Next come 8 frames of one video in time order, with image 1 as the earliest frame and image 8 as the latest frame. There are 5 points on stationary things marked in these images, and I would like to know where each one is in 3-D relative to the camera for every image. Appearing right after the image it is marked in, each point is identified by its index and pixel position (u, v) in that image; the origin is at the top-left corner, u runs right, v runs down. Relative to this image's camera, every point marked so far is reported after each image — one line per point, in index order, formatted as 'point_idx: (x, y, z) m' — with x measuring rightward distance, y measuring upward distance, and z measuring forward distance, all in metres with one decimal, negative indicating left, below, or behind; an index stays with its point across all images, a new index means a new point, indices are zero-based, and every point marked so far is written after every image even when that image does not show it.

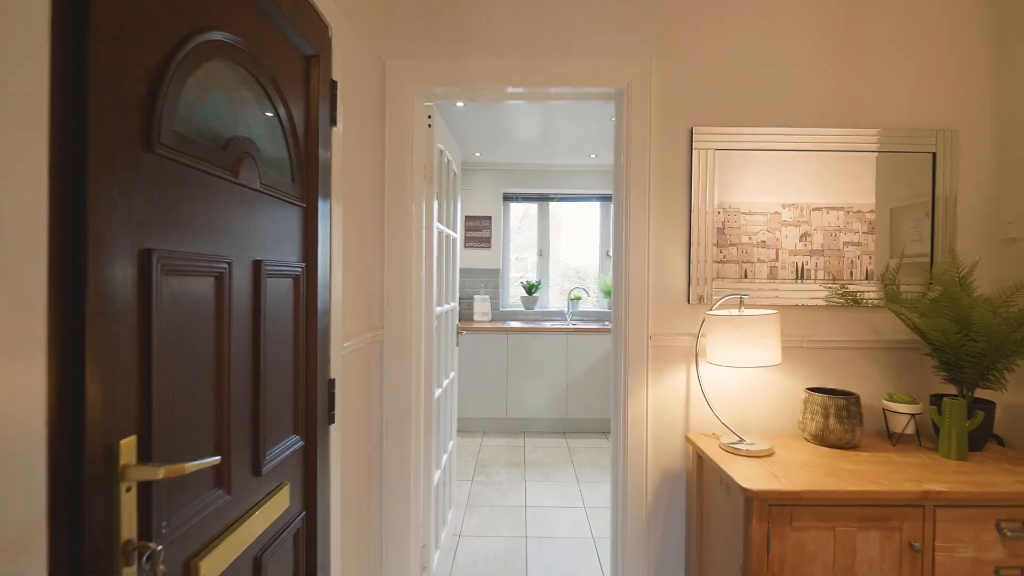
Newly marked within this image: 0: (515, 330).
0: (0.0, -0.4, +4.3) m
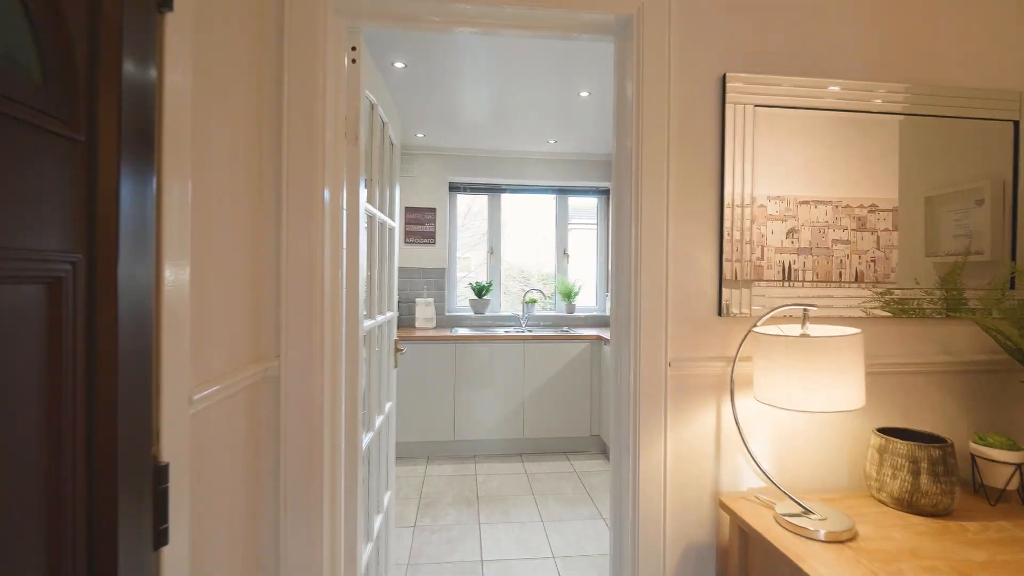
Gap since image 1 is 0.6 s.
0: (-0.3, -0.4, +3.8) m
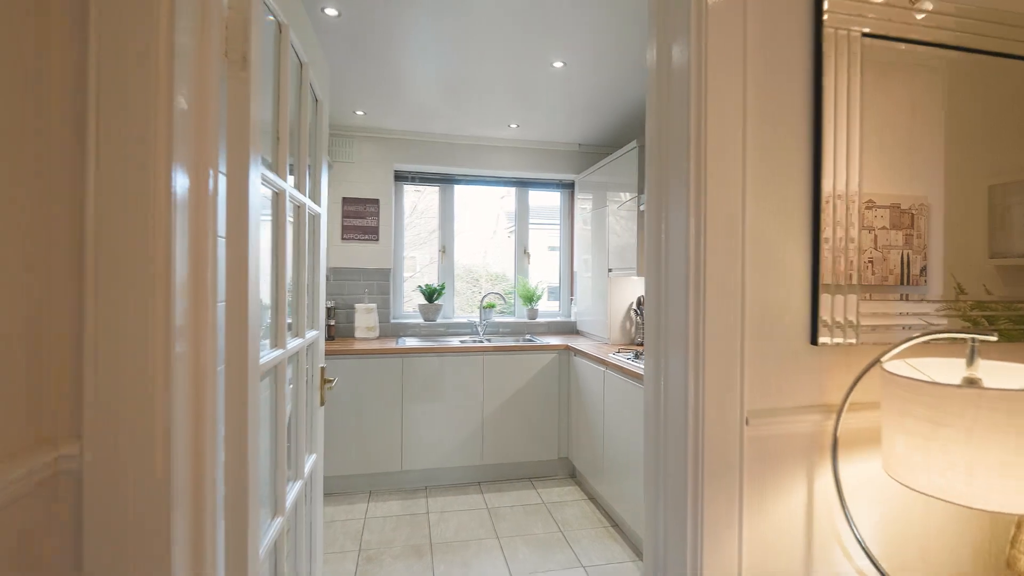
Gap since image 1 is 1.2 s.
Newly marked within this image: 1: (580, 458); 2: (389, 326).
0: (-0.6, -0.4, +3.3) m
1: (+0.4, -1.1, +3.2) m
2: (-0.9, -0.3, +3.8) m
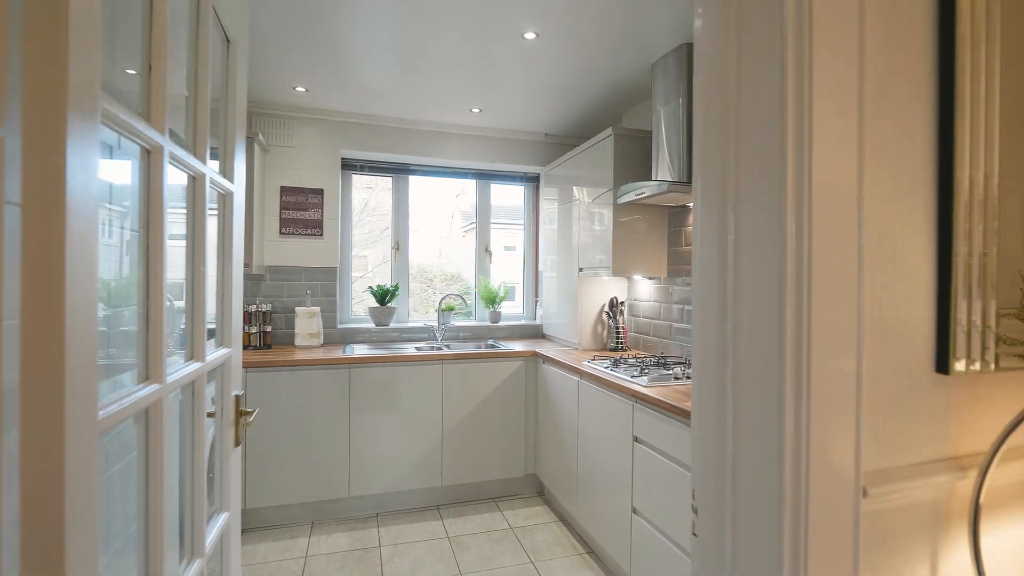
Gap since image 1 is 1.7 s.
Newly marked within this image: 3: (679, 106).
0: (-0.8, -0.4, +2.9) m
1: (+0.2, -1.1, +3.0) m
2: (-1.2, -0.3, +3.4) m
3: (+0.8, +0.8, +2.3) m
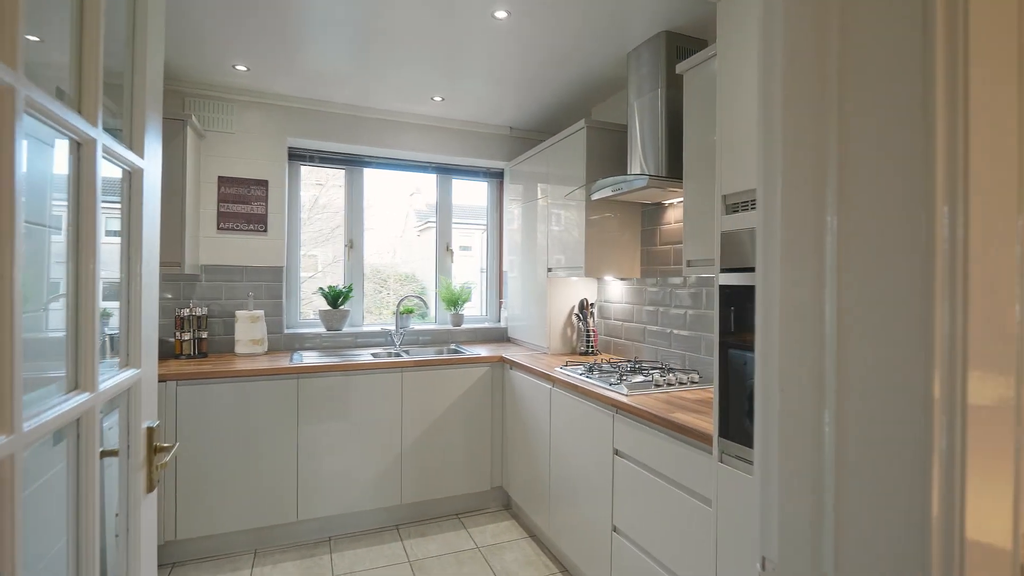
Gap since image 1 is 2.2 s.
0: (-1.0, -0.4, +2.6) m
1: (0.0, -1.1, +2.8) m
2: (-1.4, -0.3, +3.1) m
3: (+0.6, +0.8, +2.2) m
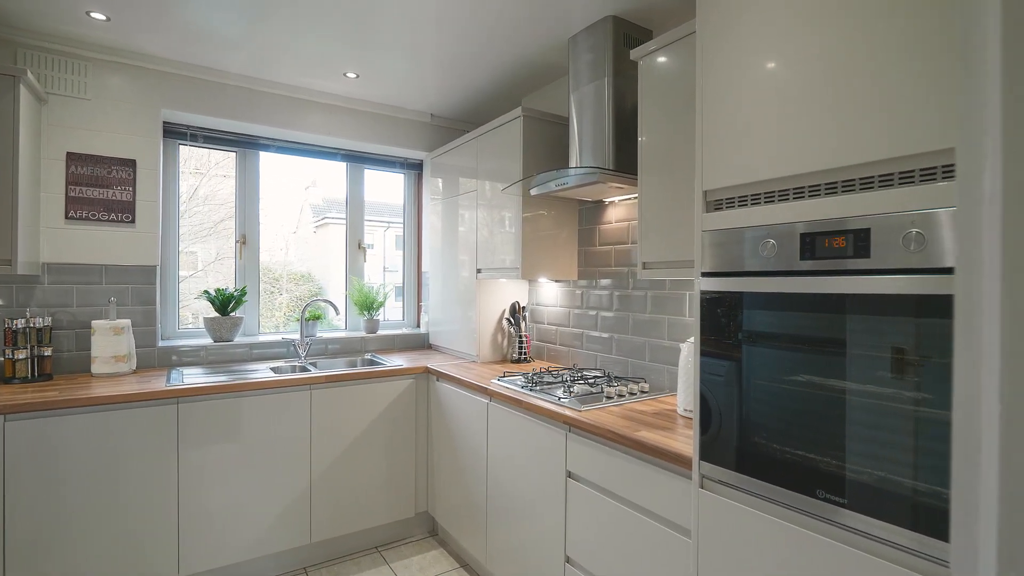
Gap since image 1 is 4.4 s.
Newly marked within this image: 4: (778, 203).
0: (-1.3, -0.4, +2.2) m
1: (-0.3, -1.1, +2.5) m
2: (-1.8, -0.3, +2.6) m
3: (+0.4, +0.8, +2.1) m
4: (+0.6, +0.2, +1.1) m
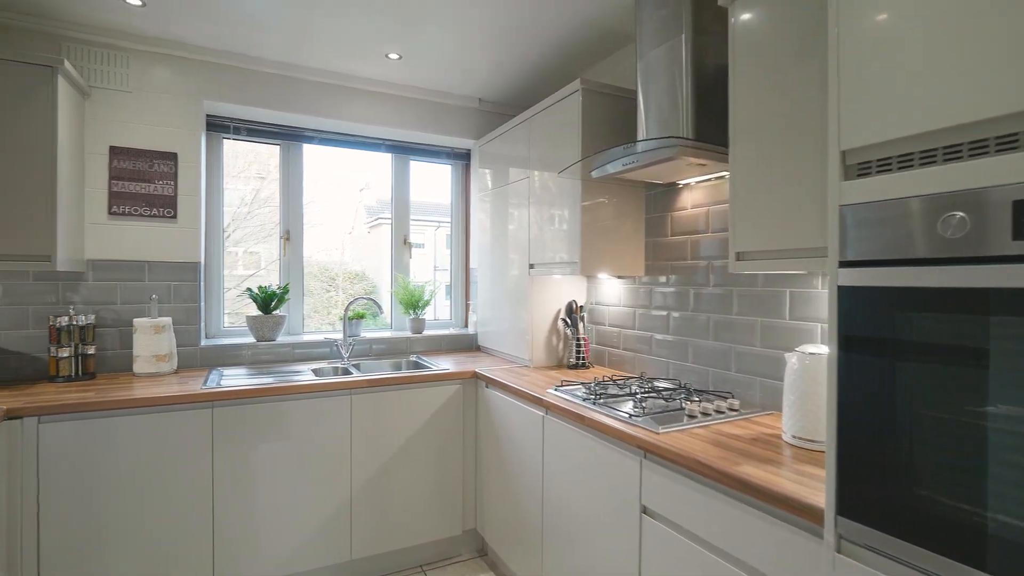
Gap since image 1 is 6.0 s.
0: (-1.1, -0.4, +2.1) m
1: (-0.1, -1.1, +2.3) m
2: (-1.5, -0.3, +2.5) m
3: (+0.6, +0.8, +1.8) m
4: (+0.7, +0.2, +0.8) m
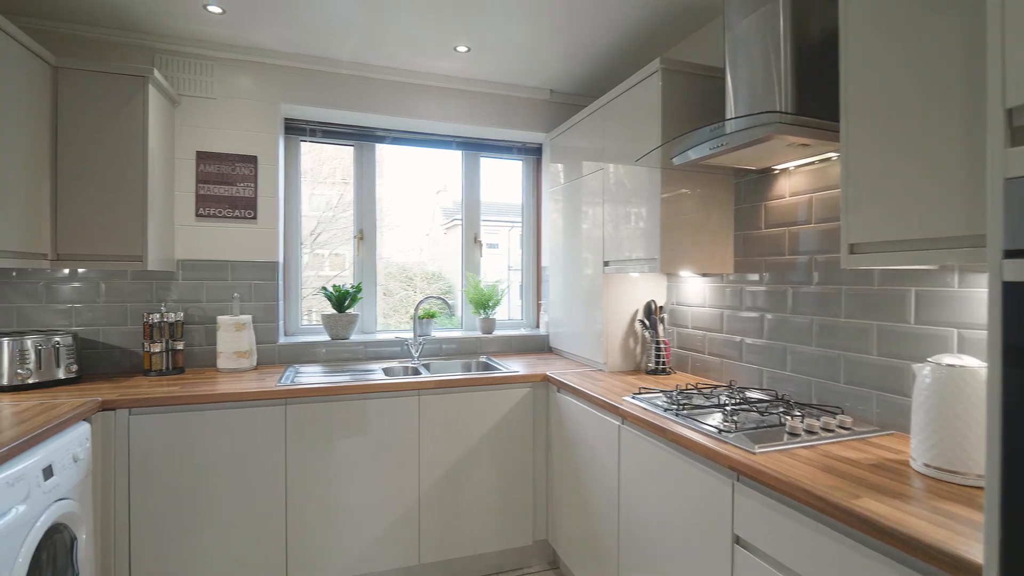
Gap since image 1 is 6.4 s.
0: (-0.8, -0.4, +2.1) m
1: (+0.2, -1.1, +2.2) m
2: (-1.2, -0.3, +2.6) m
3: (+0.8, +0.8, +1.6) m
4: (+0.8, +0.2, +0.6) m
